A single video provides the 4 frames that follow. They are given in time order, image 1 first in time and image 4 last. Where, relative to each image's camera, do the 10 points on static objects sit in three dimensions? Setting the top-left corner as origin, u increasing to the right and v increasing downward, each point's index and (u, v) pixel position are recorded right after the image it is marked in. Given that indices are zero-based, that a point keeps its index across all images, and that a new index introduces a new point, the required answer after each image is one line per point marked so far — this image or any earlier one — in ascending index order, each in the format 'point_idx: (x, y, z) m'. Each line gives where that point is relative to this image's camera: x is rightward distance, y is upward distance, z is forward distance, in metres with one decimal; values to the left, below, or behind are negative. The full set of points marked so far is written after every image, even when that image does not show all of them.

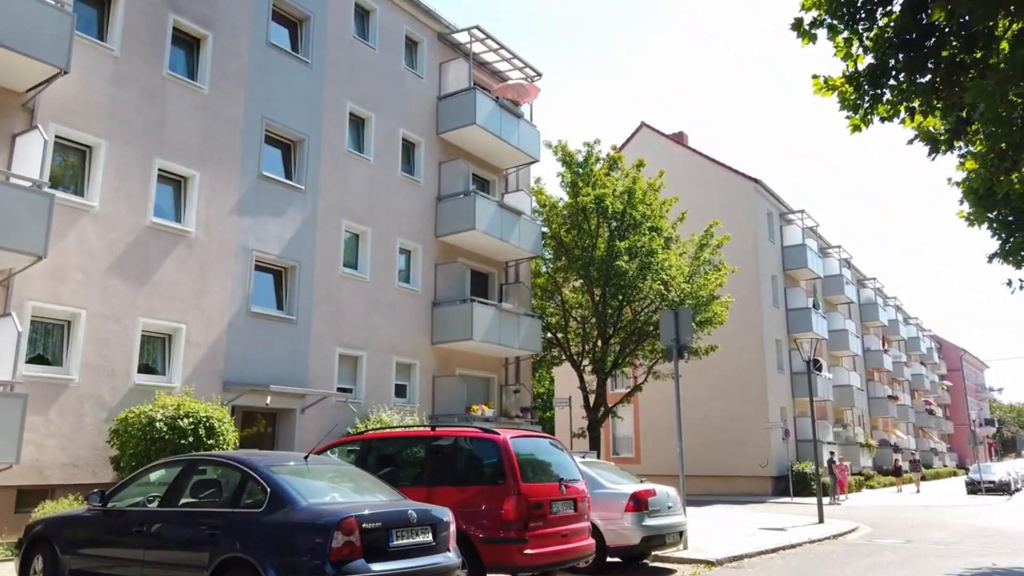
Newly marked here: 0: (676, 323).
0: (+2.8, -0.6, +13.2) m
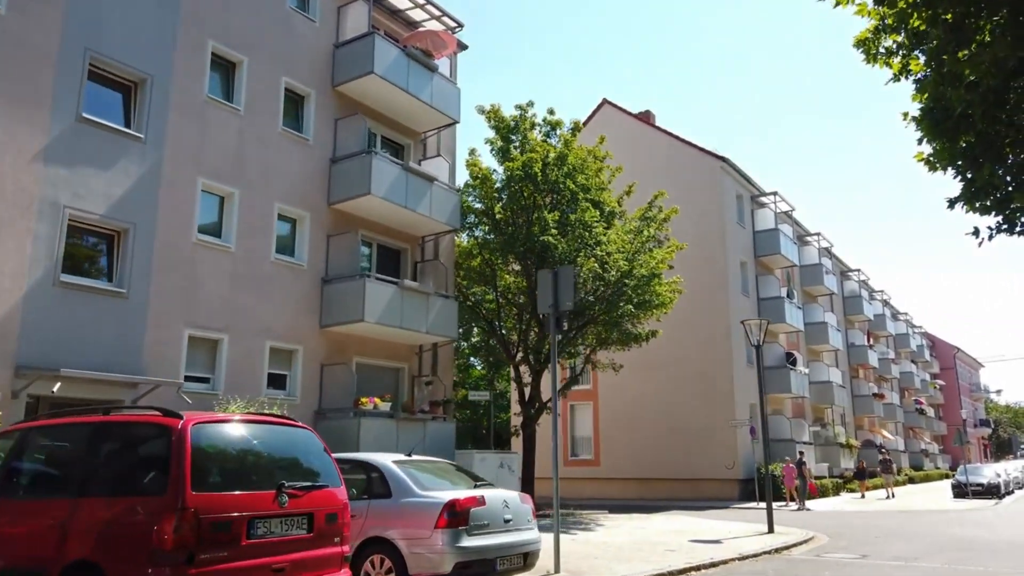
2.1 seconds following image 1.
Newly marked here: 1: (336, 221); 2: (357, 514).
0: (+0.6, 0.0, +10.4) m
1: (-4.2, +1.6, +18.2) m
2: (-1.6, -2.3, +7.8) m
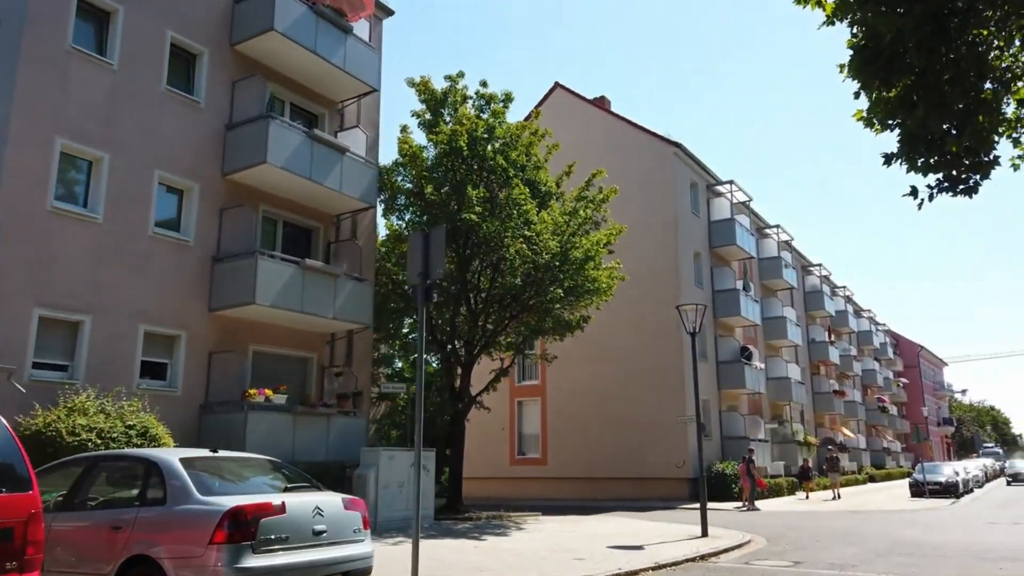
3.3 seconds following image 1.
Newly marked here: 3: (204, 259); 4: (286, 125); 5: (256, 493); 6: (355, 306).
0: (-1.0, +0.4, +8.8) m
1: (-6.0, +2.0, +16.5) m
2: (-3.1, -1.9, +6.1) m
3: (-6.3, +0.6, +15.8) m
4: (-4.8, +3.5, +16.4) m
5: (-2.0, -1.6, +6.1) m
6: (-3.6, -0.4, +17.5) m
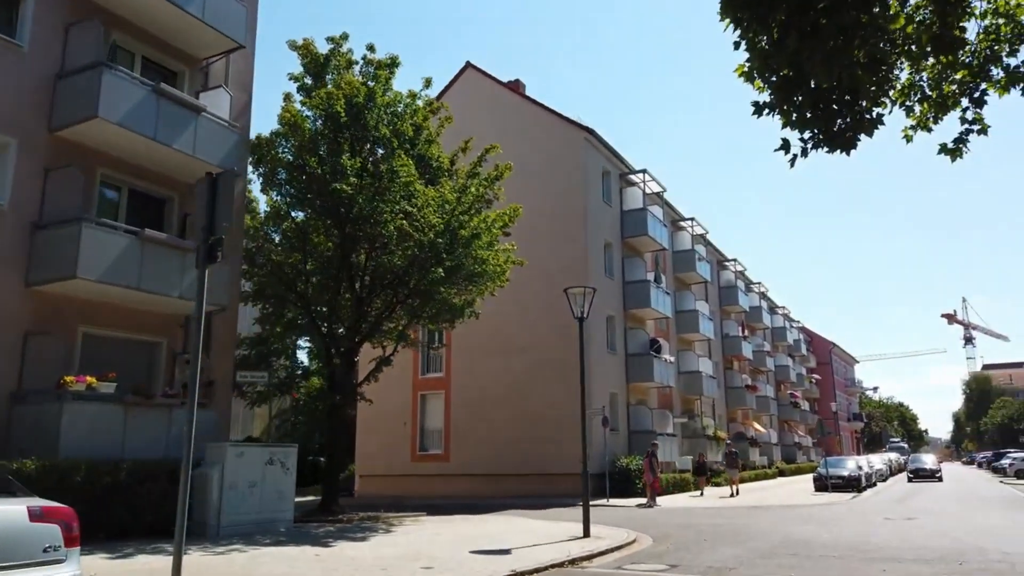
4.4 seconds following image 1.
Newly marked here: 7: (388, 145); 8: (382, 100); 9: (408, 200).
0: (-2.8, +0.8, +7.2) m
1: (-8.5, +2.5, +14.4) m
2: (-4.7, -1.5, +4.4) m
3: (-8.8, +1.1, +13.7) m
4: (-7.3, +4.0, +14.4) m
5: (-3.6, -1.2, +4.4) m
6: (-6.2, +0.1, +15.7) m
7: (-3.0, +3.5, +18.9) m
8: (-3.1, +4.7, +19.1) m
9: (-2.3, +2.1, +18.5) m
